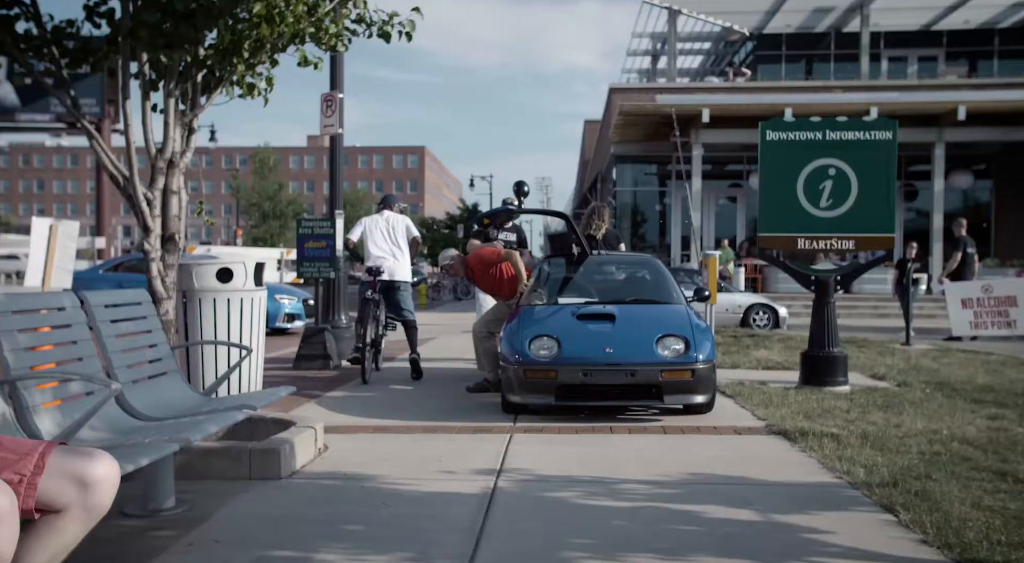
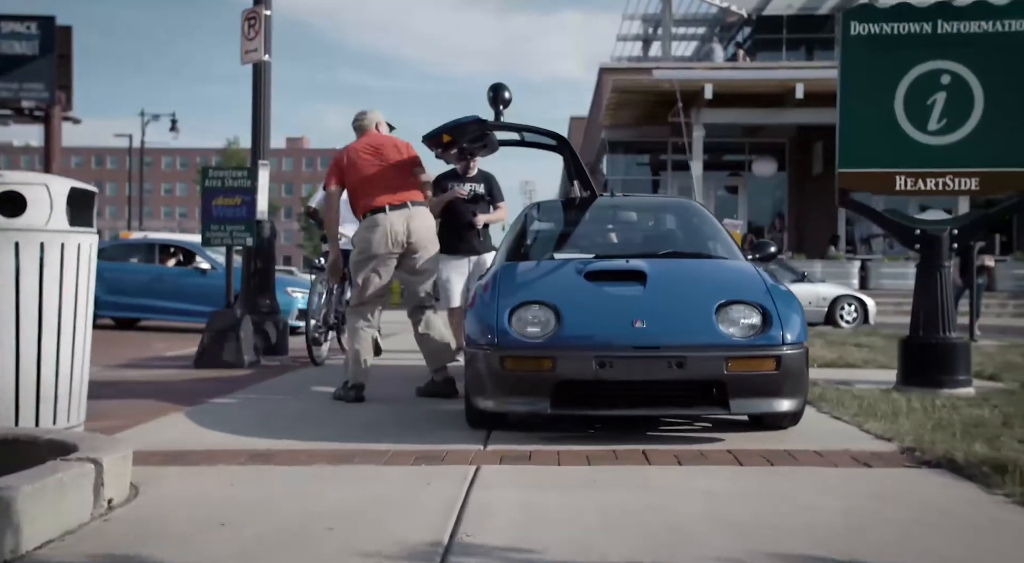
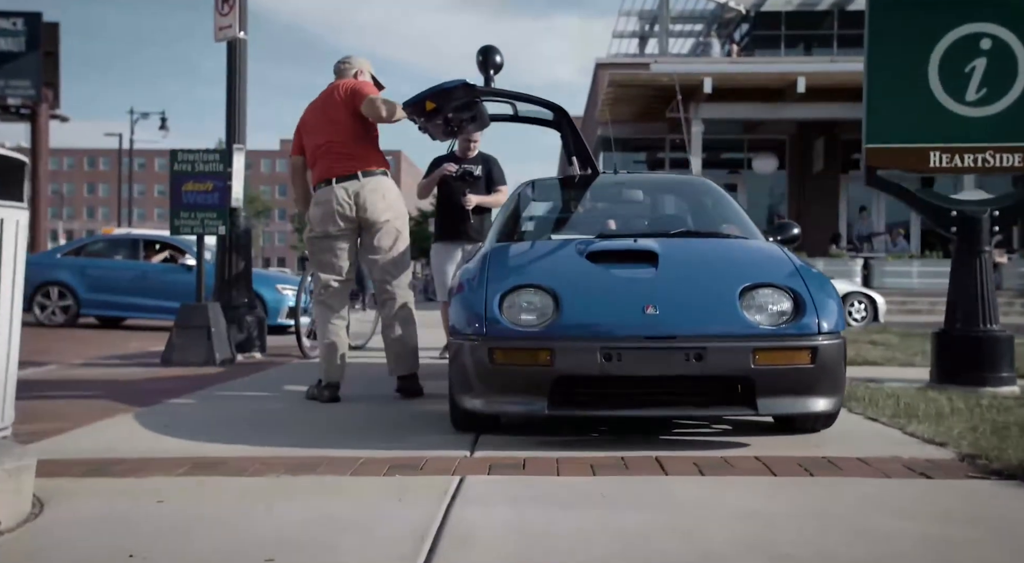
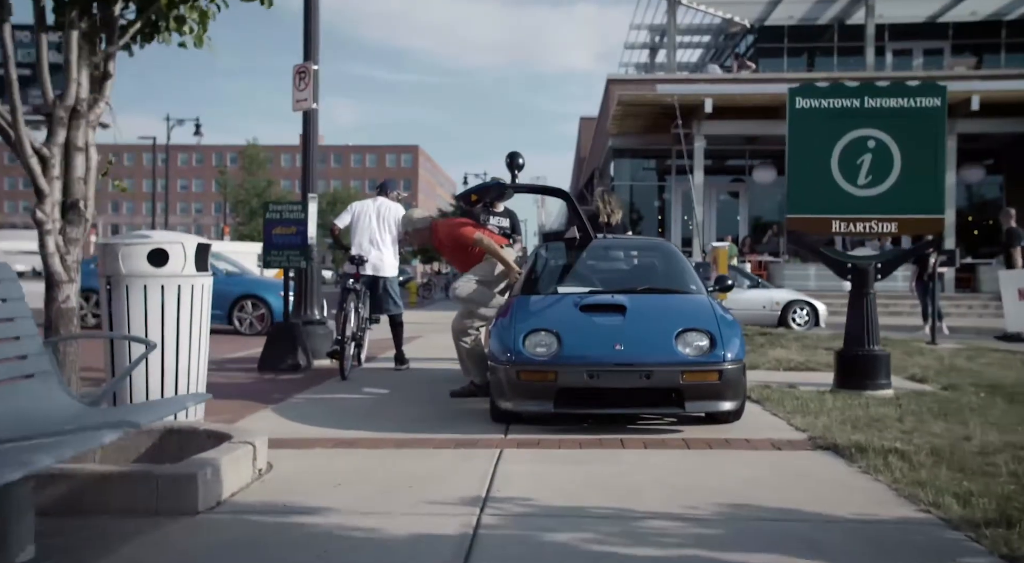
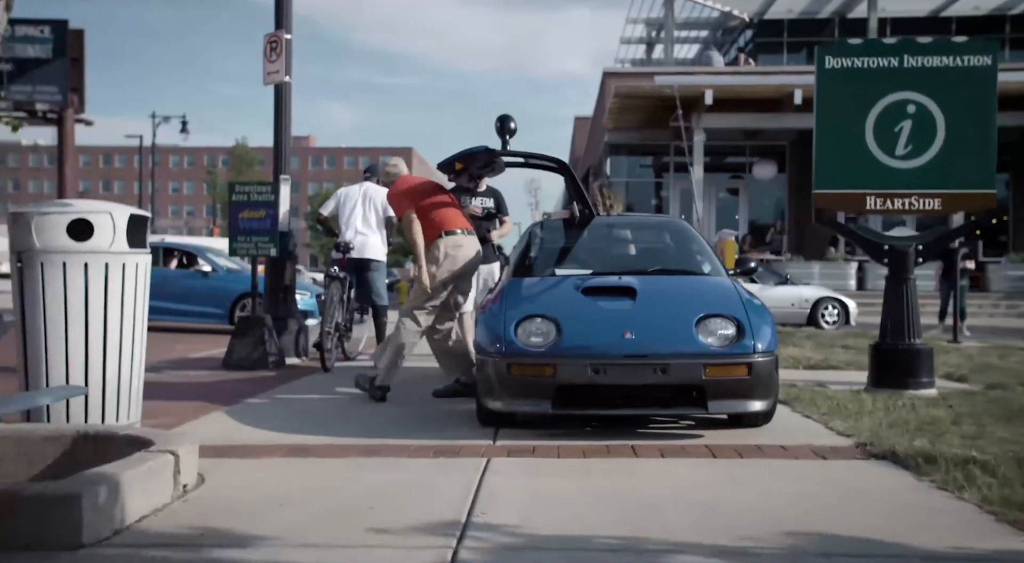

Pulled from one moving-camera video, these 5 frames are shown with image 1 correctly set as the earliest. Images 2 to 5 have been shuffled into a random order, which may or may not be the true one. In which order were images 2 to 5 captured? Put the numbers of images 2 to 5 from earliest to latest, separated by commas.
4, 5, 2, 3
